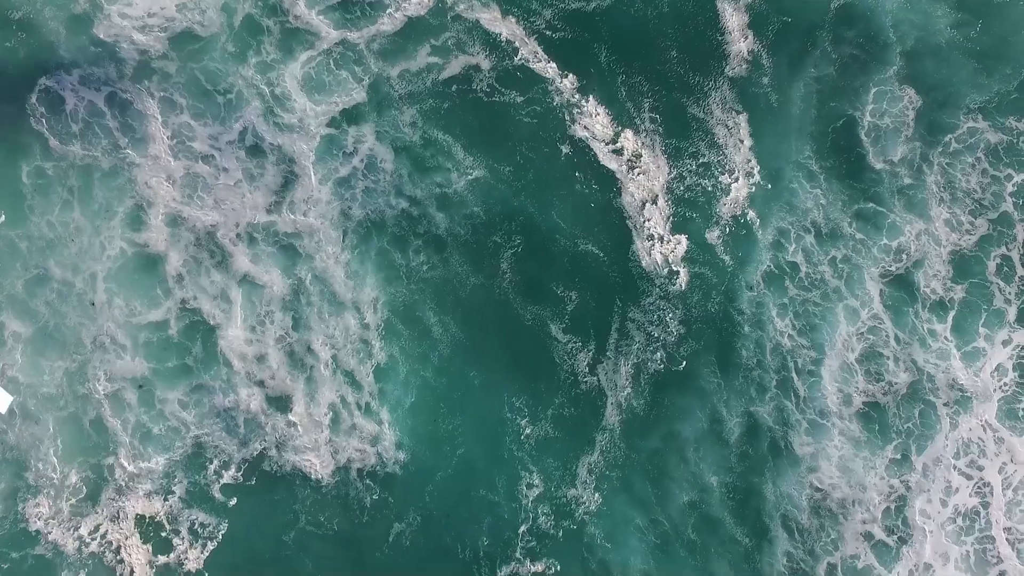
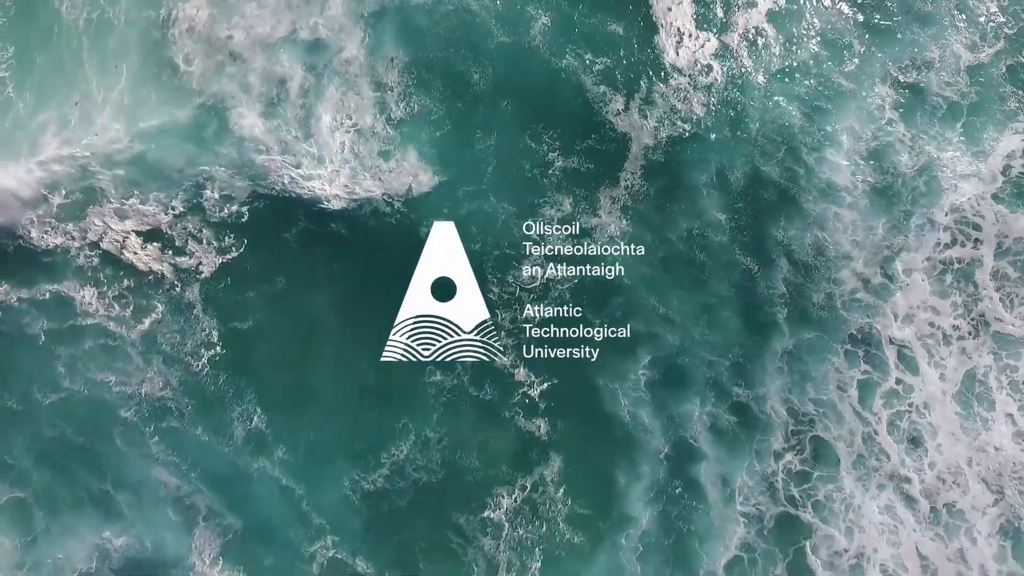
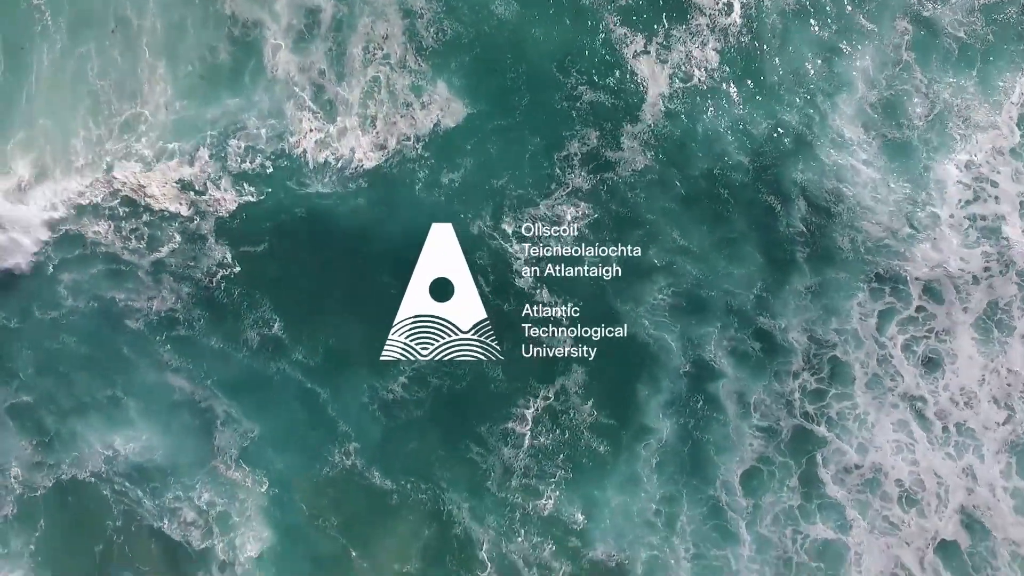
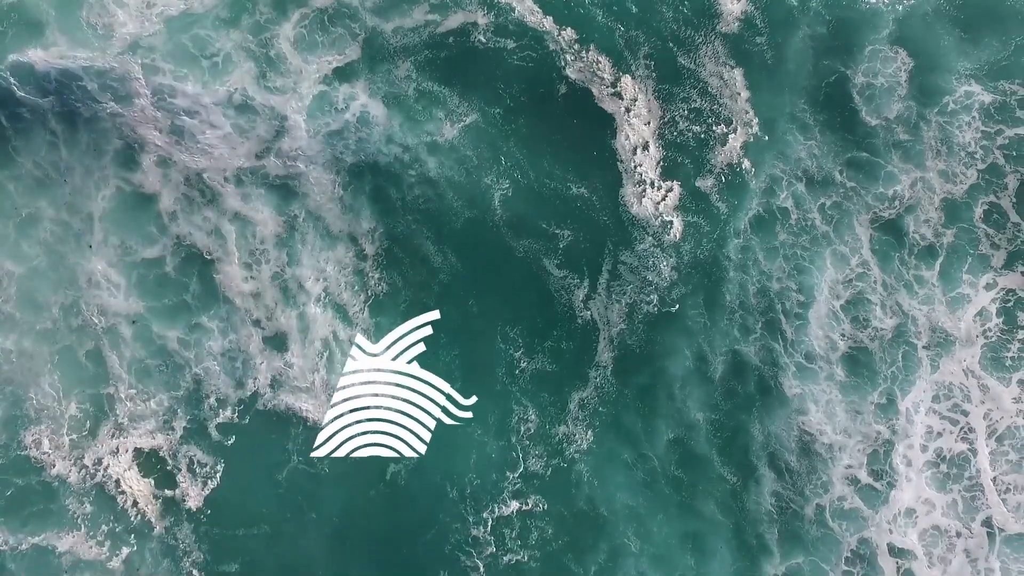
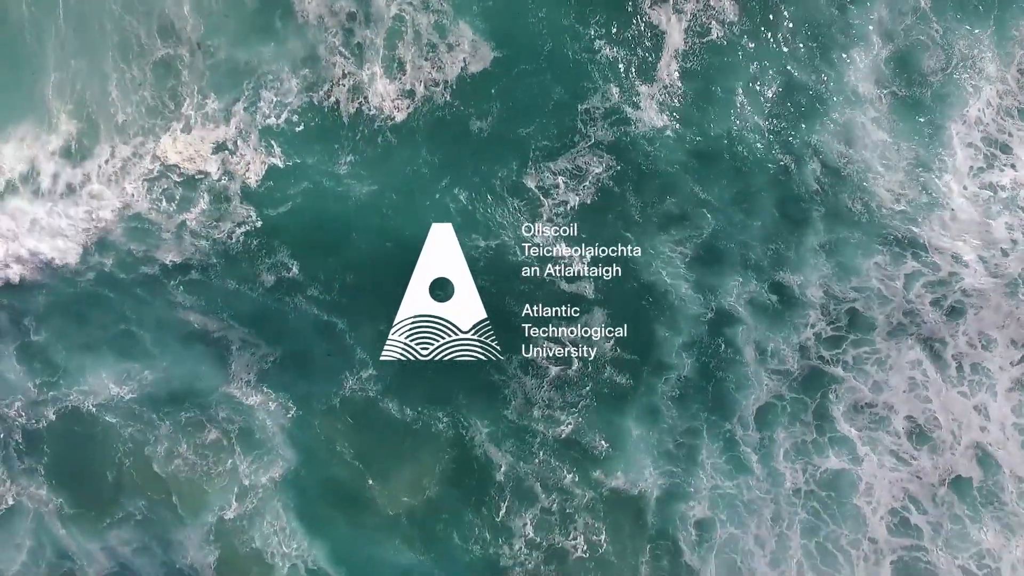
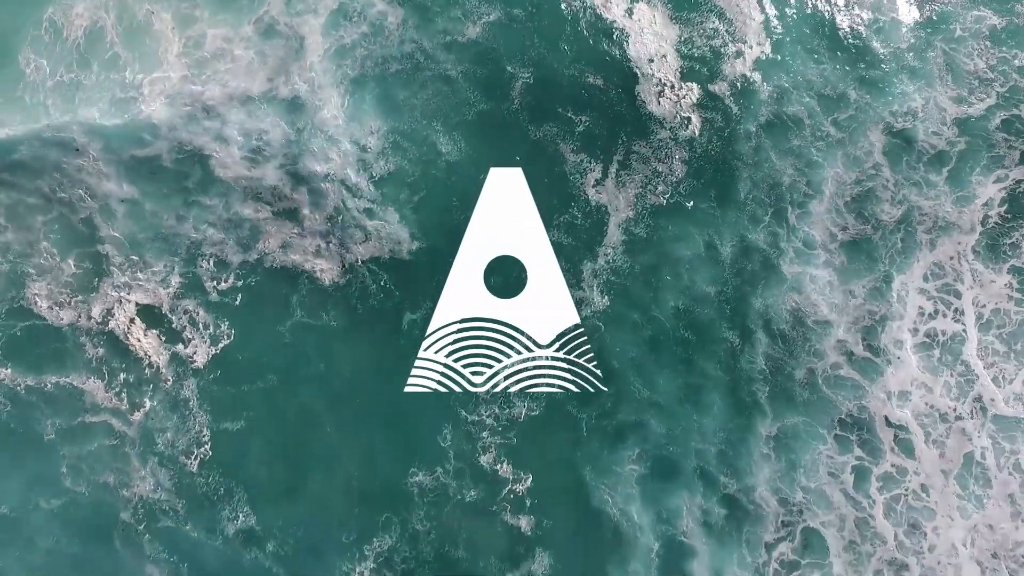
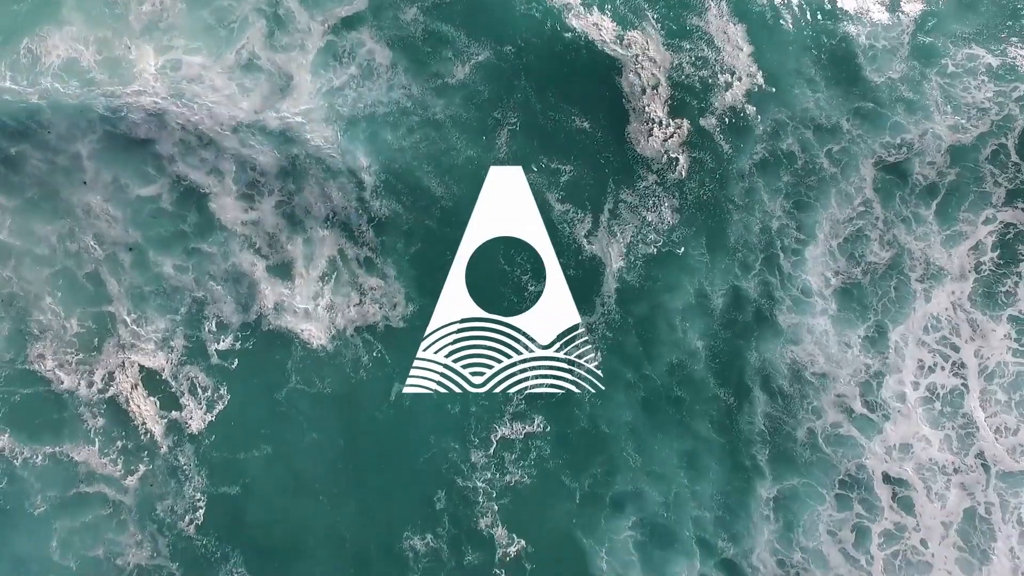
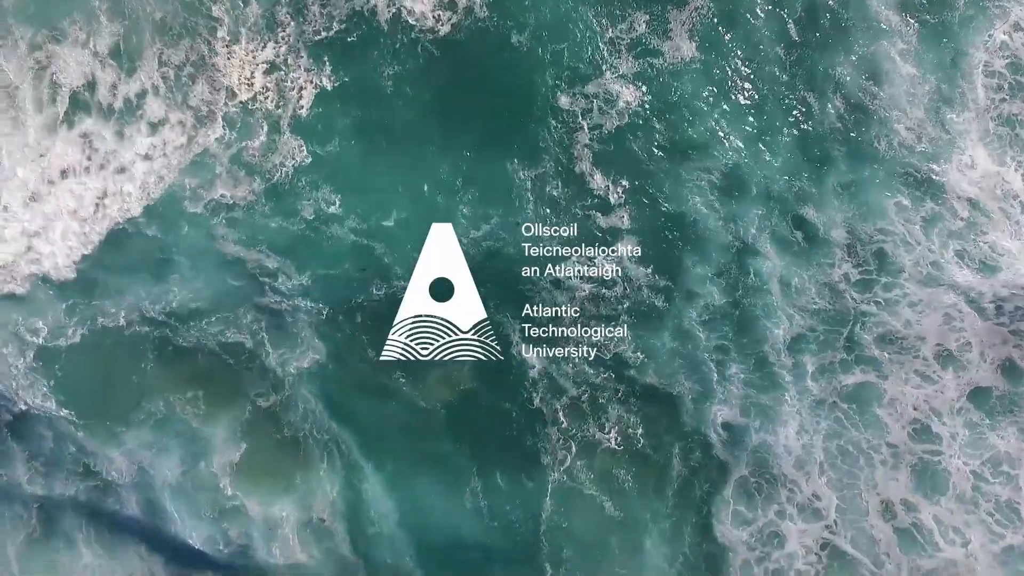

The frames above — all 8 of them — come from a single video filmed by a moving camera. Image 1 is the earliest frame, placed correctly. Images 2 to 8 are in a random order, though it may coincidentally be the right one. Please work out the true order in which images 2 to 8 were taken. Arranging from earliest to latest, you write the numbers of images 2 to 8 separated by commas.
4, 7, 6, 2, 3, 5, 8
